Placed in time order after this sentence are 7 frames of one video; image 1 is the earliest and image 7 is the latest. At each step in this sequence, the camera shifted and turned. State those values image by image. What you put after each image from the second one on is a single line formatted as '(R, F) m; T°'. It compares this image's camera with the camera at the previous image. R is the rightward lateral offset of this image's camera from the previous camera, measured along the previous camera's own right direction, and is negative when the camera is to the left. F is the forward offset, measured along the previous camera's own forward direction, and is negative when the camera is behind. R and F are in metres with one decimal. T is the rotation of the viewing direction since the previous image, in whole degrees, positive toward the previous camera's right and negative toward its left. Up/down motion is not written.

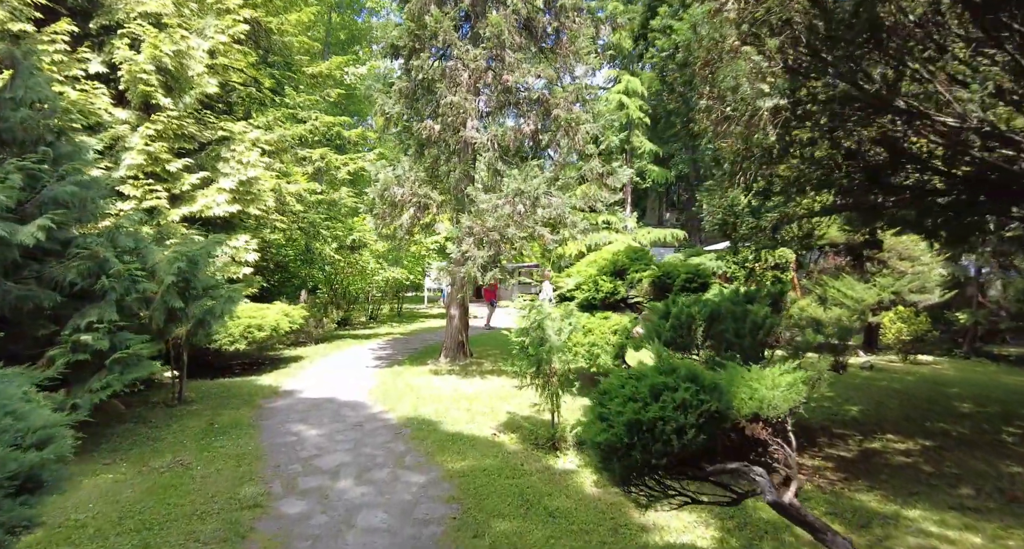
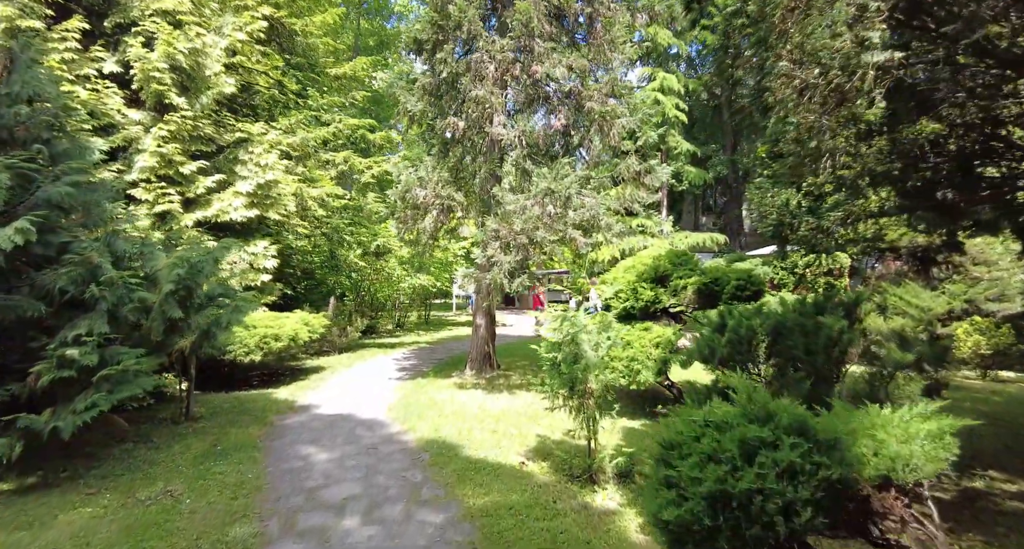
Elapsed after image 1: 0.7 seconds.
(0.0, +0.7) m; -3°
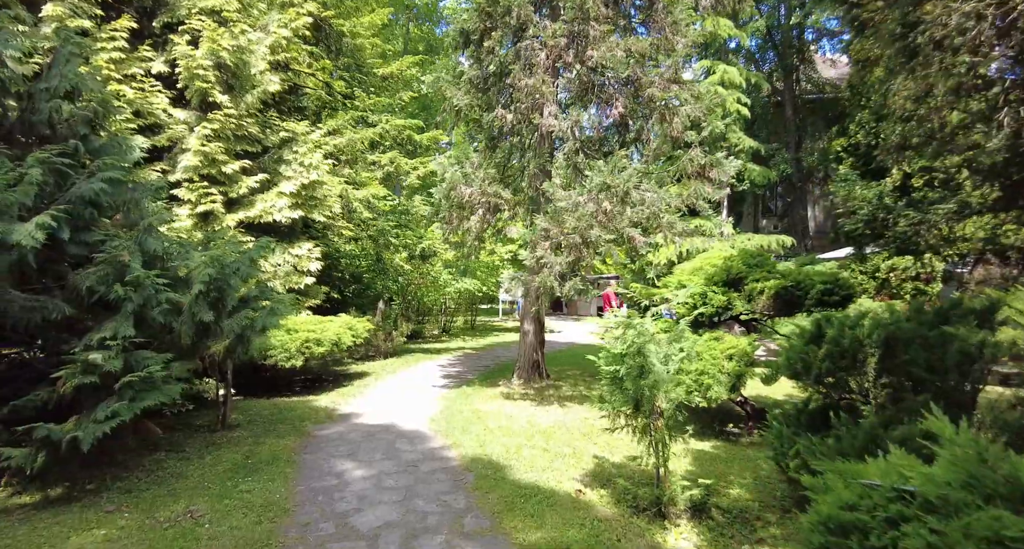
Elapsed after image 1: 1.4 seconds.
(-0.1, +0.7) m; -5°
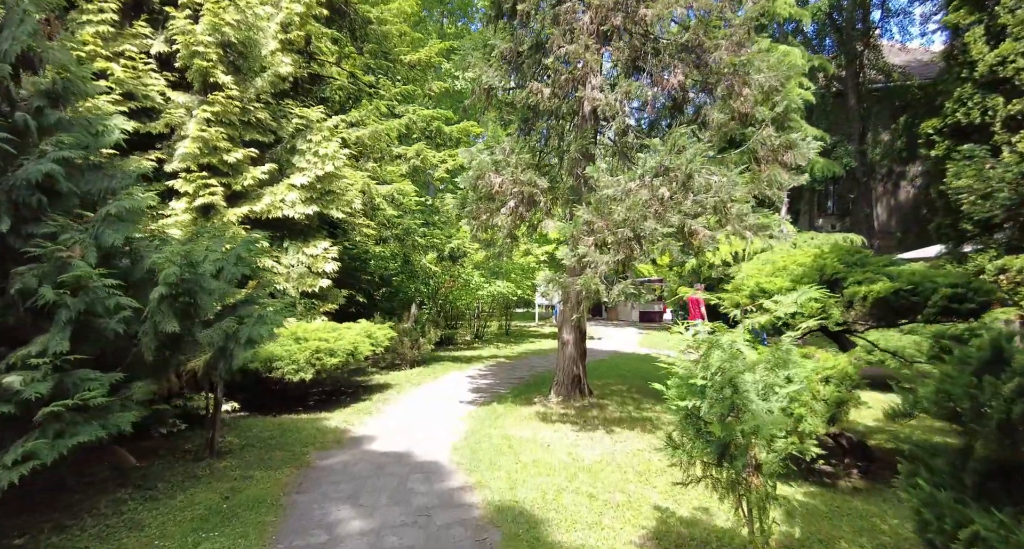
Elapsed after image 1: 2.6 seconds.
(0.0, +1.3) m; -4°
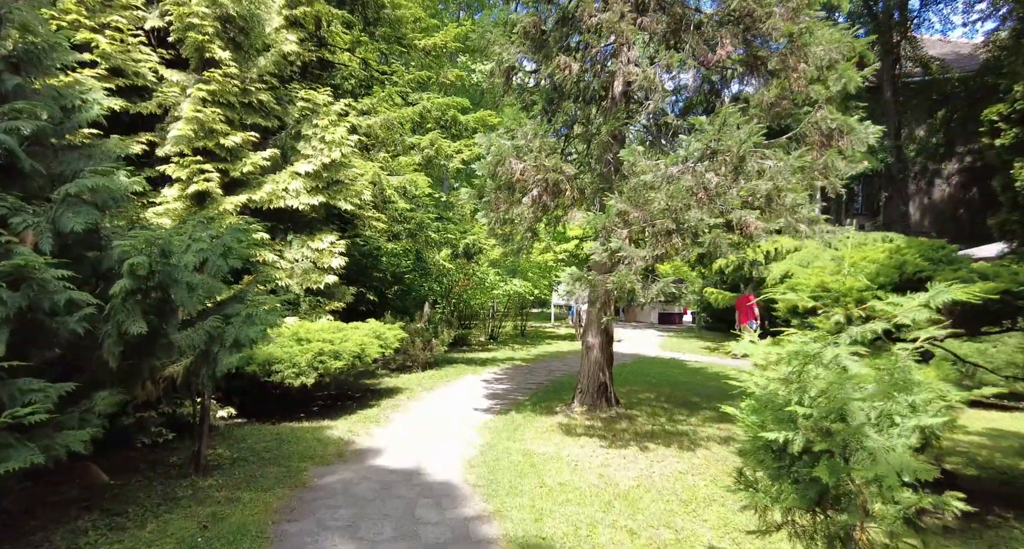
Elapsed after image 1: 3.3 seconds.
(-0.1, +0.8) m; -2°
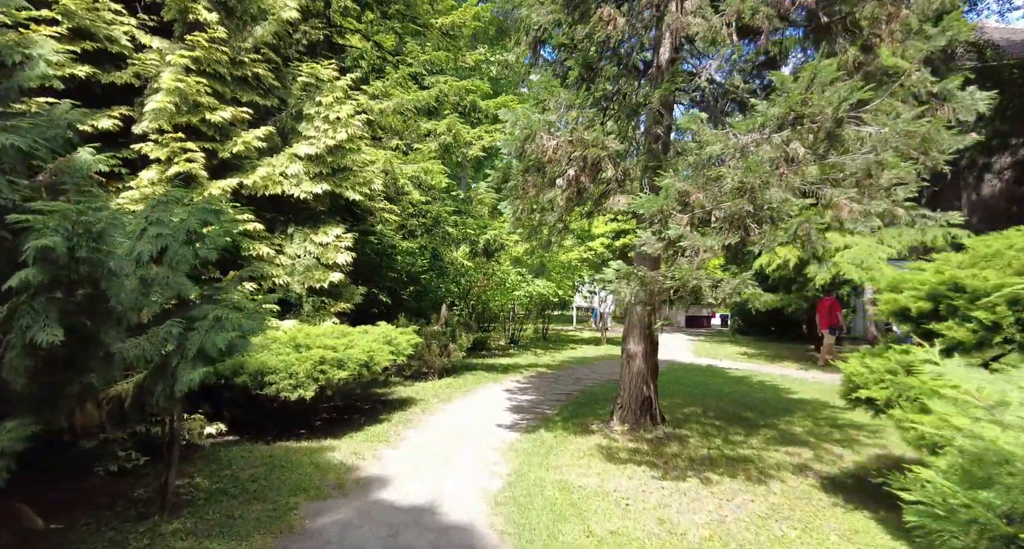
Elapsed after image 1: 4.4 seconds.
(-0.2, +1.1) m; -2°
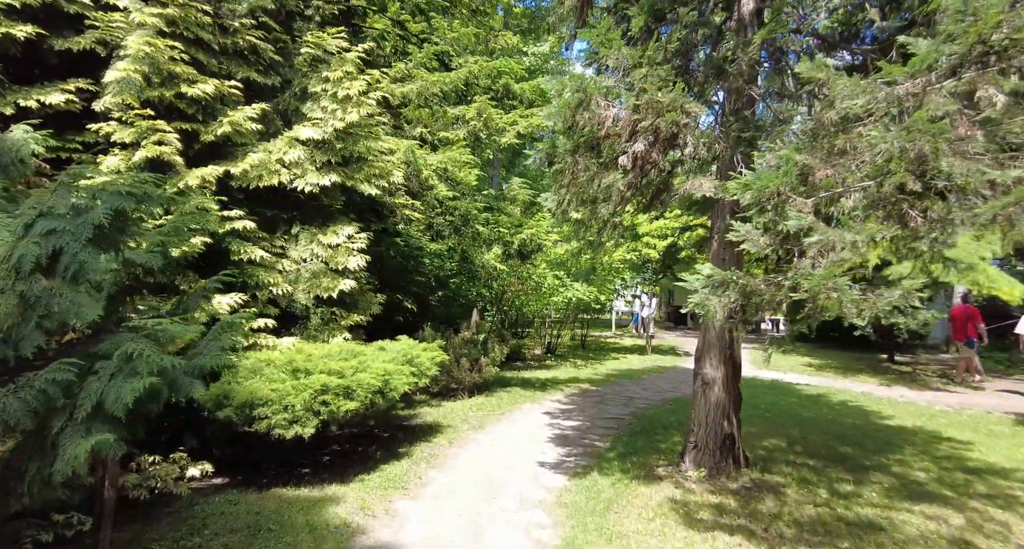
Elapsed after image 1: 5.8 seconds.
(-0.2, +1.3) m; -4°
